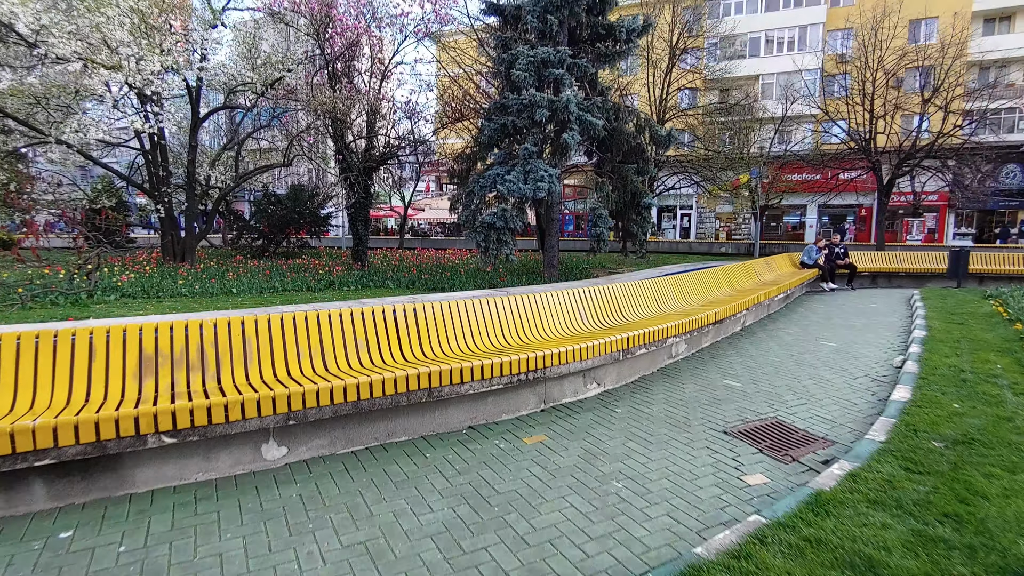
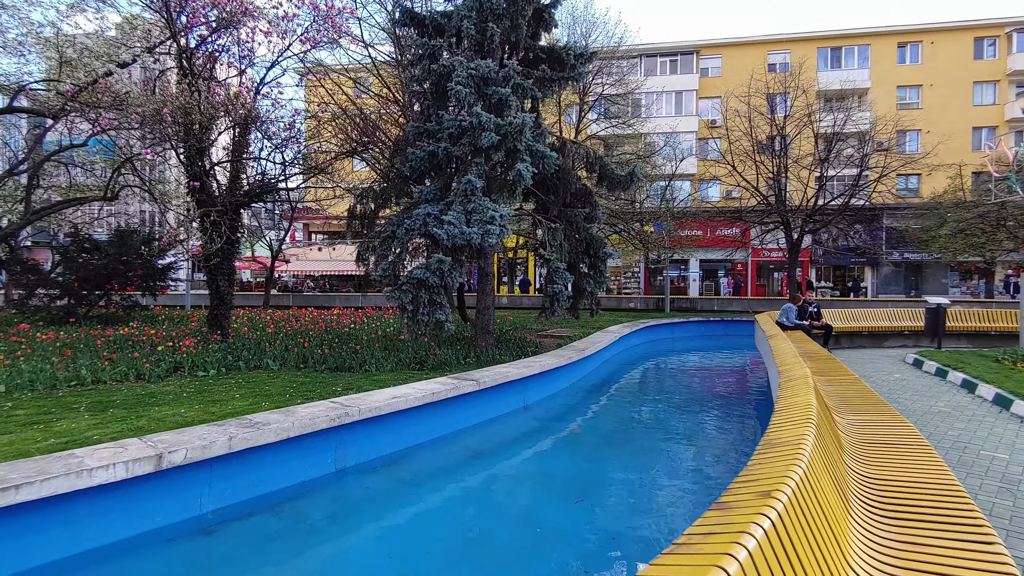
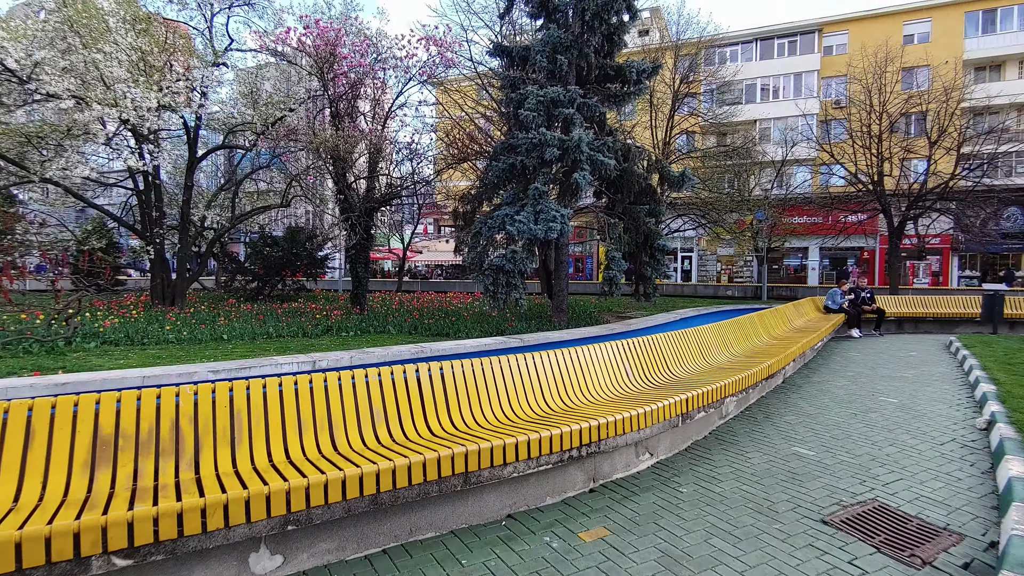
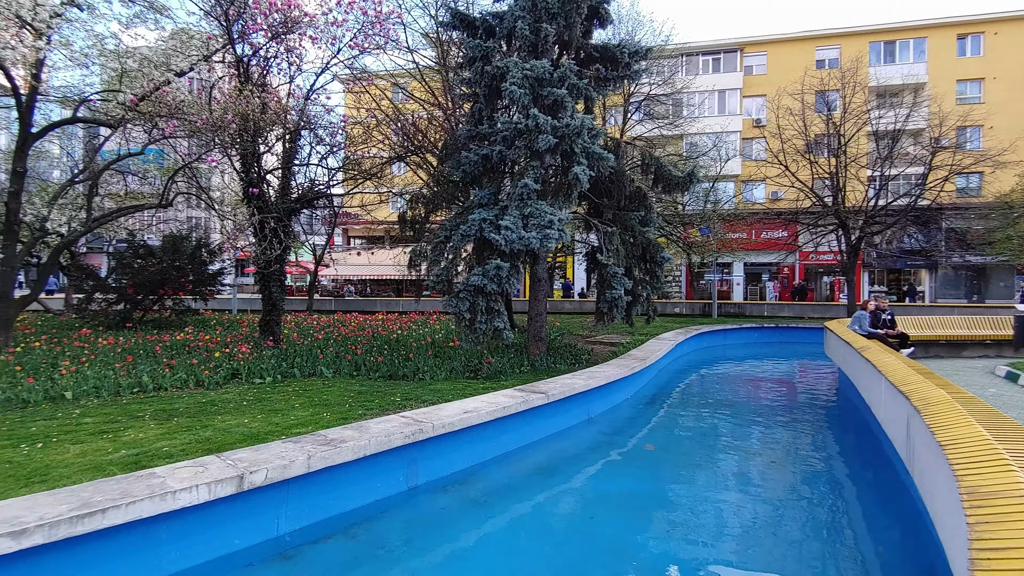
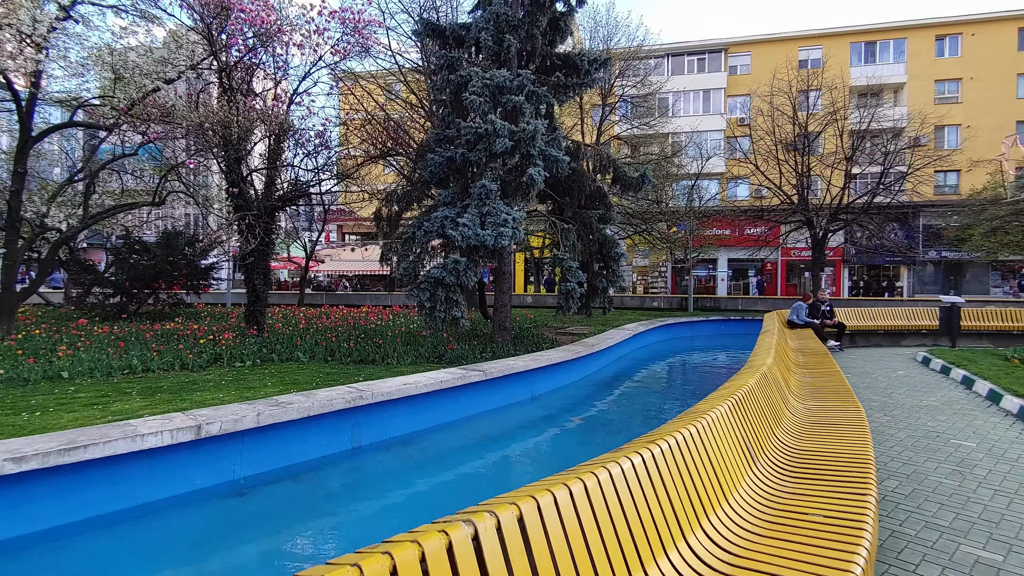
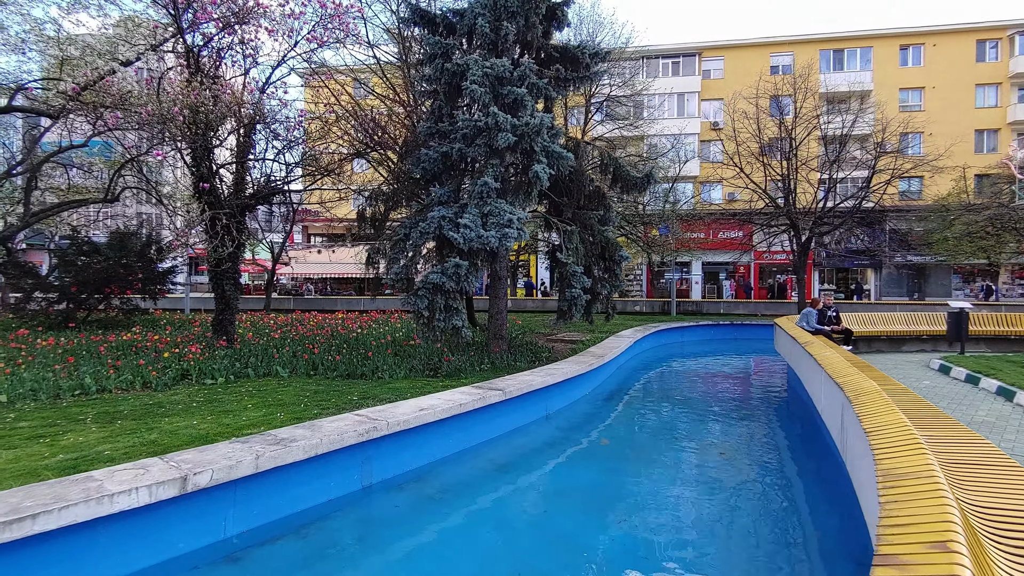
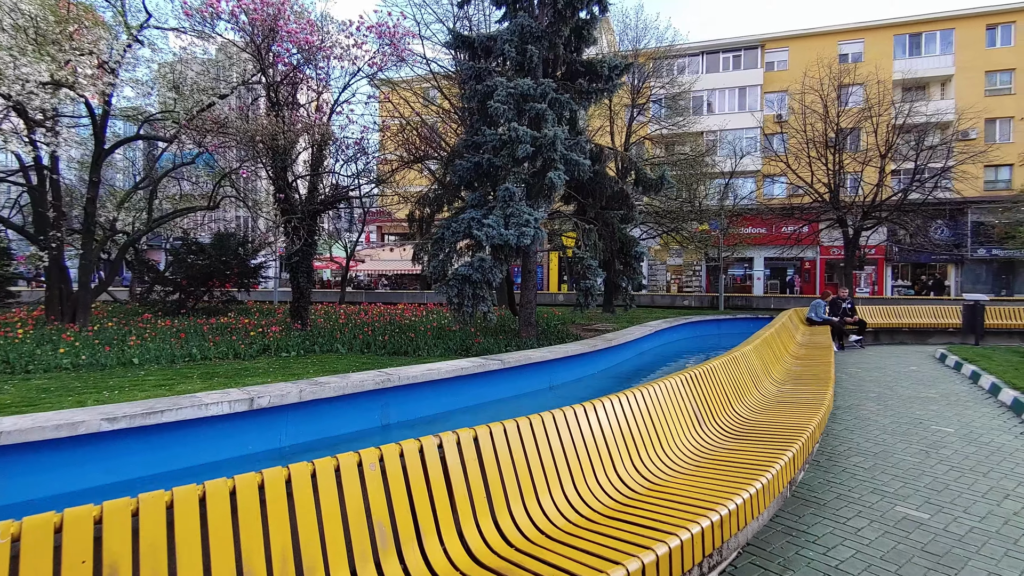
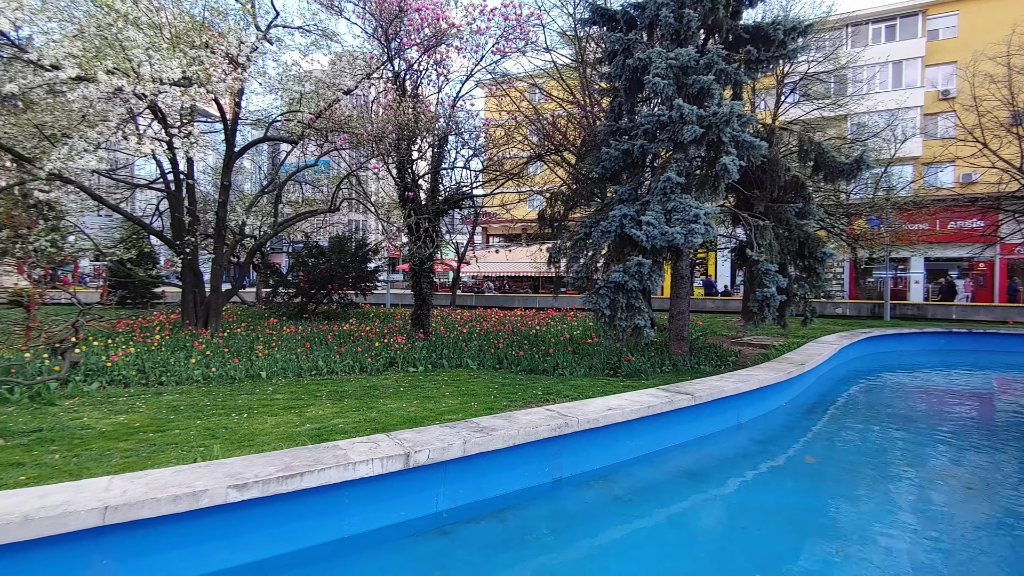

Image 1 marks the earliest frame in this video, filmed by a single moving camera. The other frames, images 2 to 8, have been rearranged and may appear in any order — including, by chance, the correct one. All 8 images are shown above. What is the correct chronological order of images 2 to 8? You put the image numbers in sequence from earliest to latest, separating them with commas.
3, 7, 5, 2, 6, 4, 8
